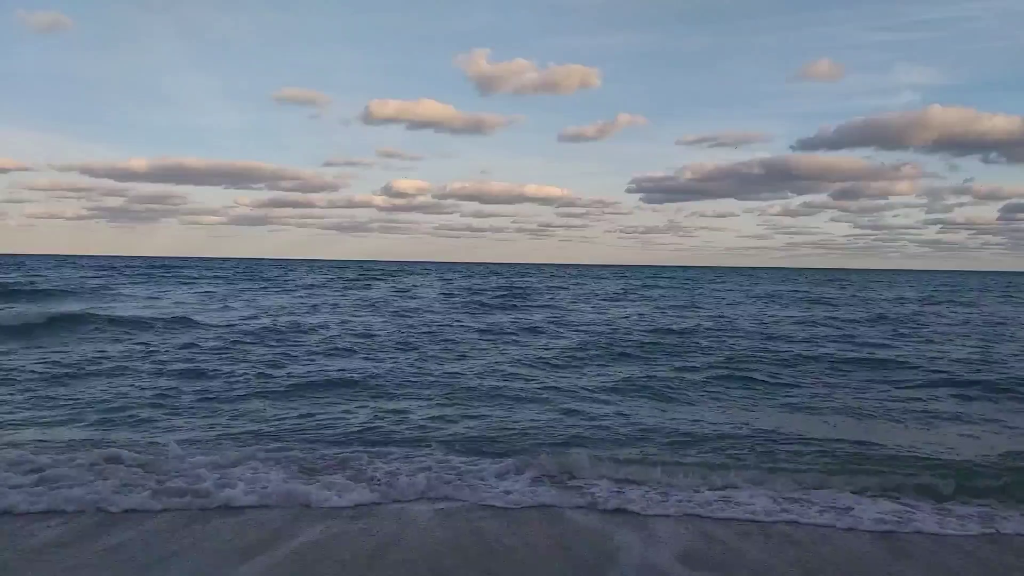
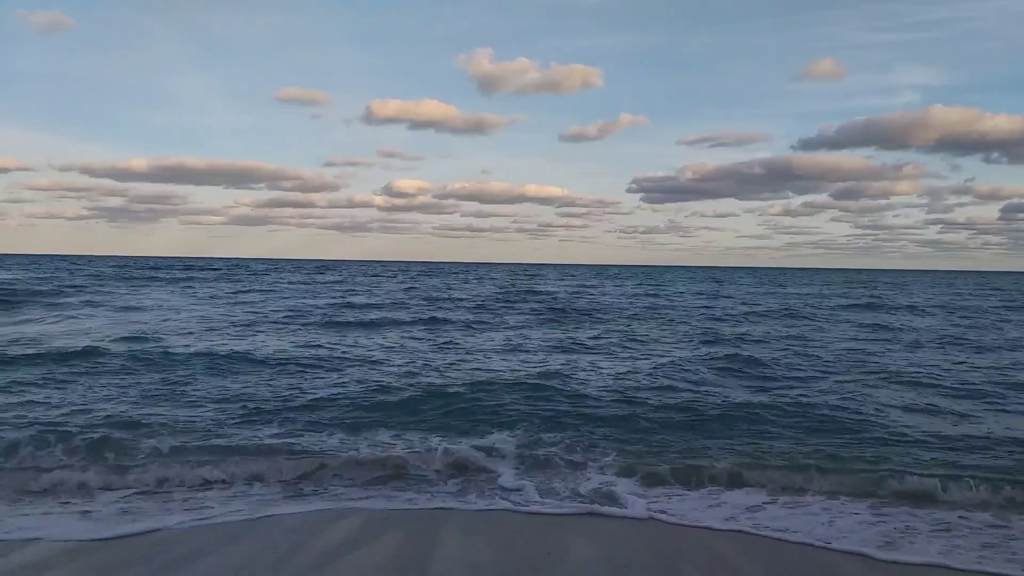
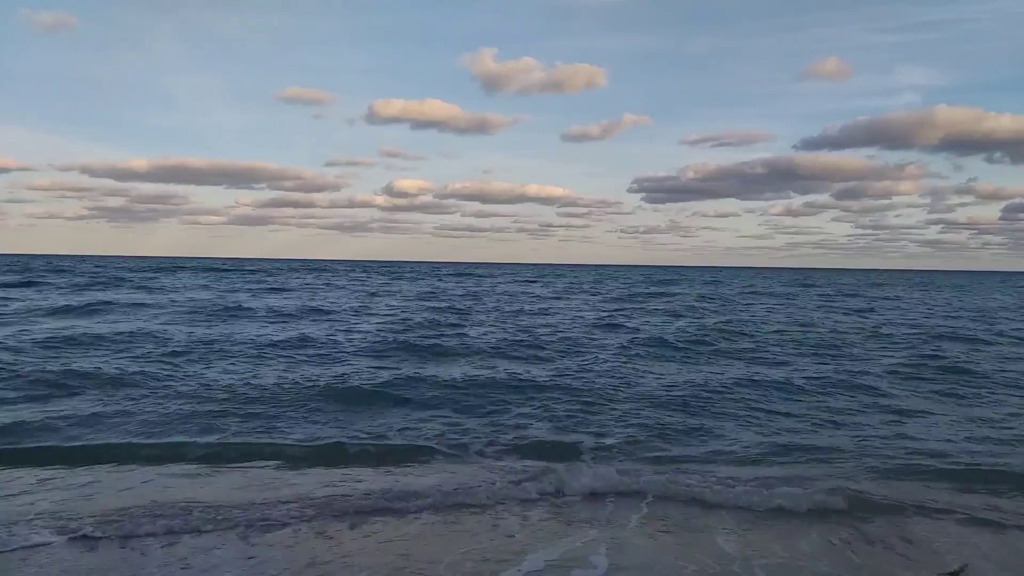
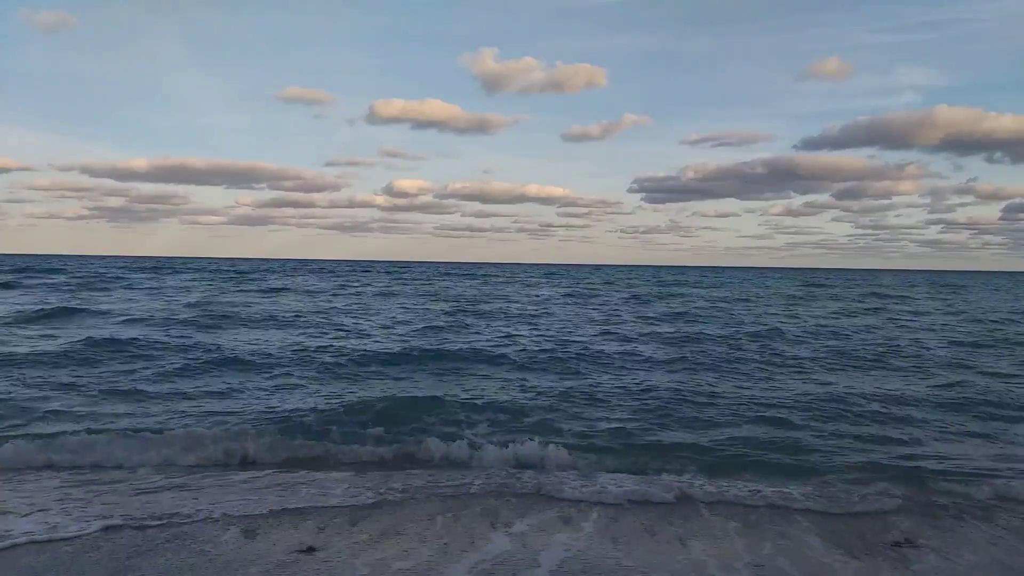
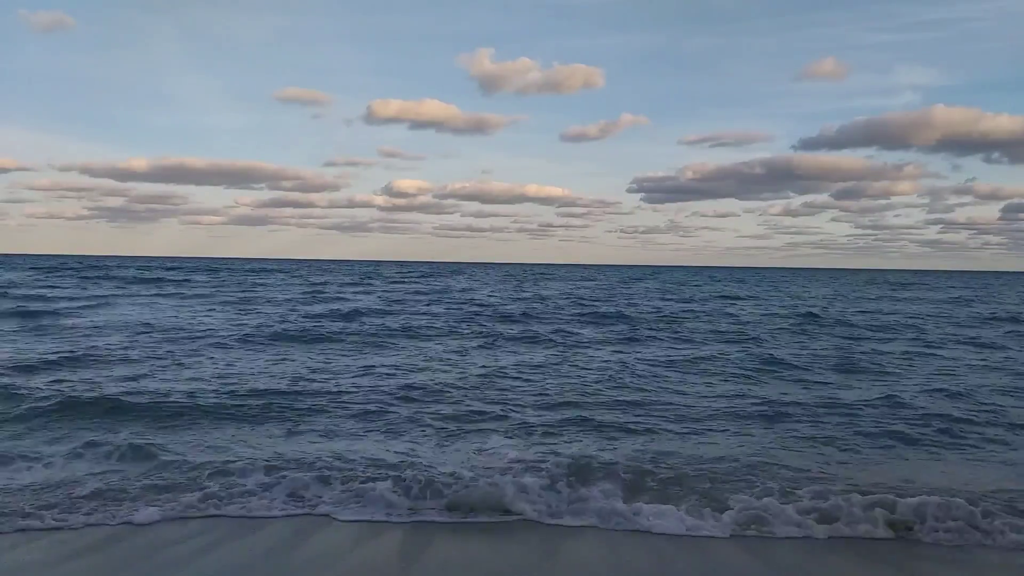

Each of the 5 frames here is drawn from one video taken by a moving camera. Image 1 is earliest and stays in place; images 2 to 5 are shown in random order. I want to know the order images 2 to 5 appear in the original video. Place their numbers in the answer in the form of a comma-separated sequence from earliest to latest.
2, 5, 3, 4
